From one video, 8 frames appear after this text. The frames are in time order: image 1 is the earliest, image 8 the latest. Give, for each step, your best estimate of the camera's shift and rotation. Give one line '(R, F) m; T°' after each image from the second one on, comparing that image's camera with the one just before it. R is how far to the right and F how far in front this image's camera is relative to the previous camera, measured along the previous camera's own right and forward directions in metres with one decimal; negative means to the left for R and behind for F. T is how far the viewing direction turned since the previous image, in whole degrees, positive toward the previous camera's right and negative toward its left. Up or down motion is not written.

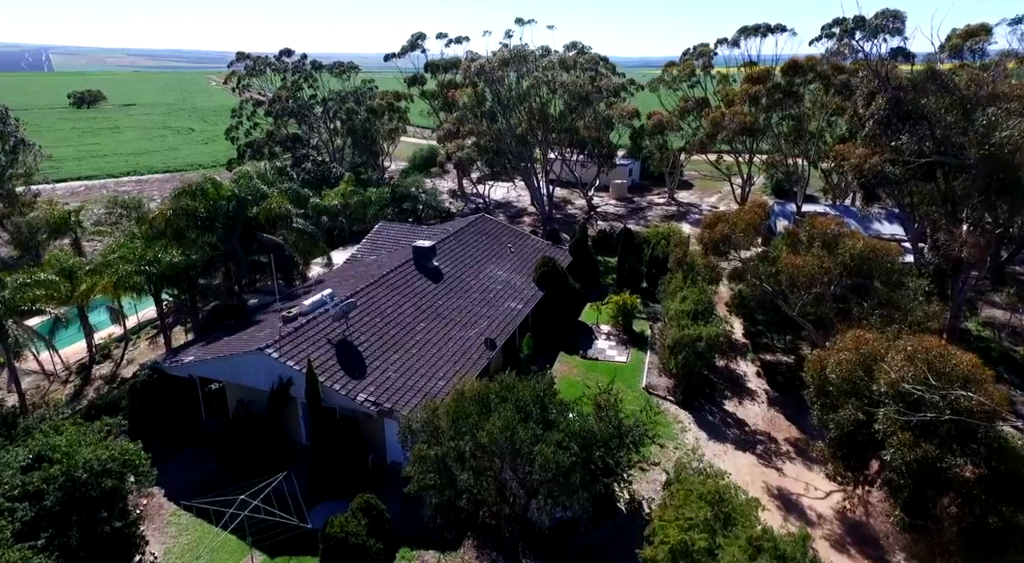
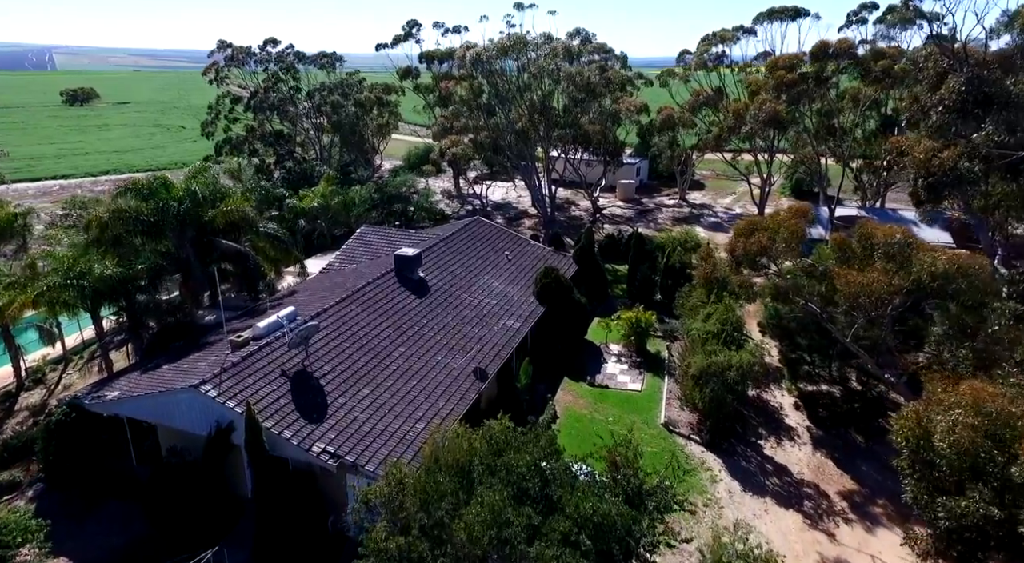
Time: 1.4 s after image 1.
(+0.2, +3.7) m; 0°
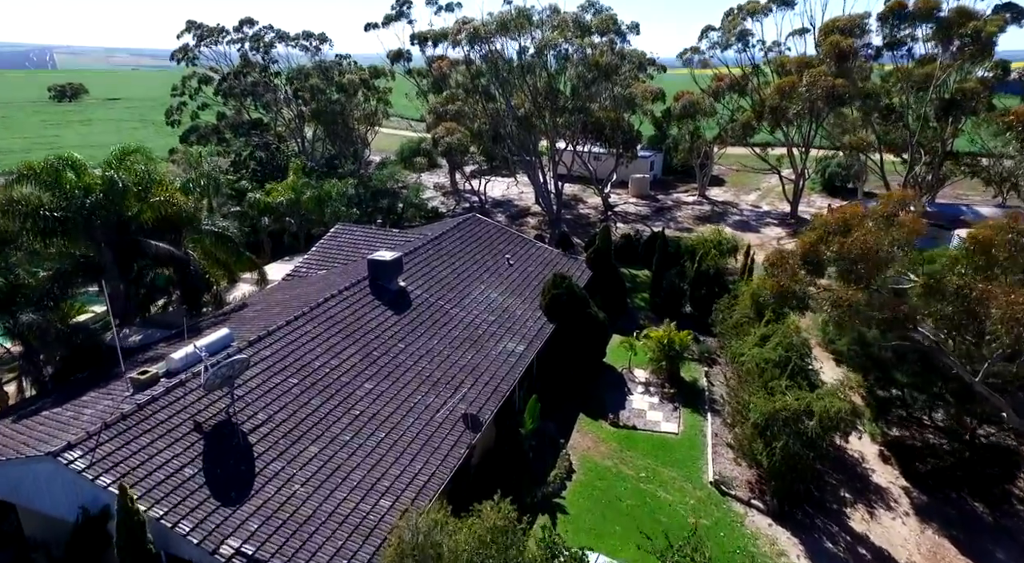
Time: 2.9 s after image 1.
(0.0, +4.9) m; 0°
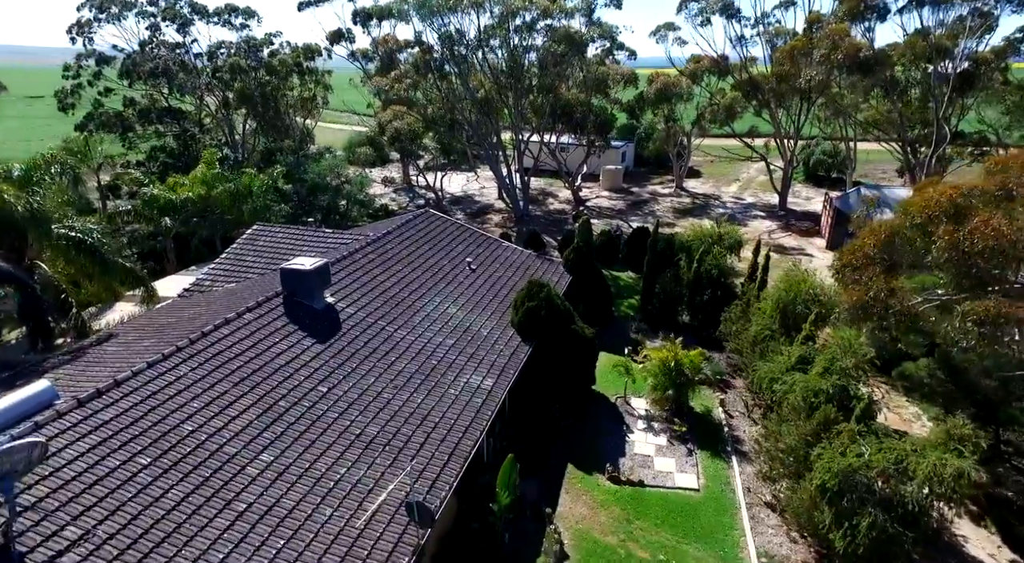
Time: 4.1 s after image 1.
(0.0, +4.6) m; +3°
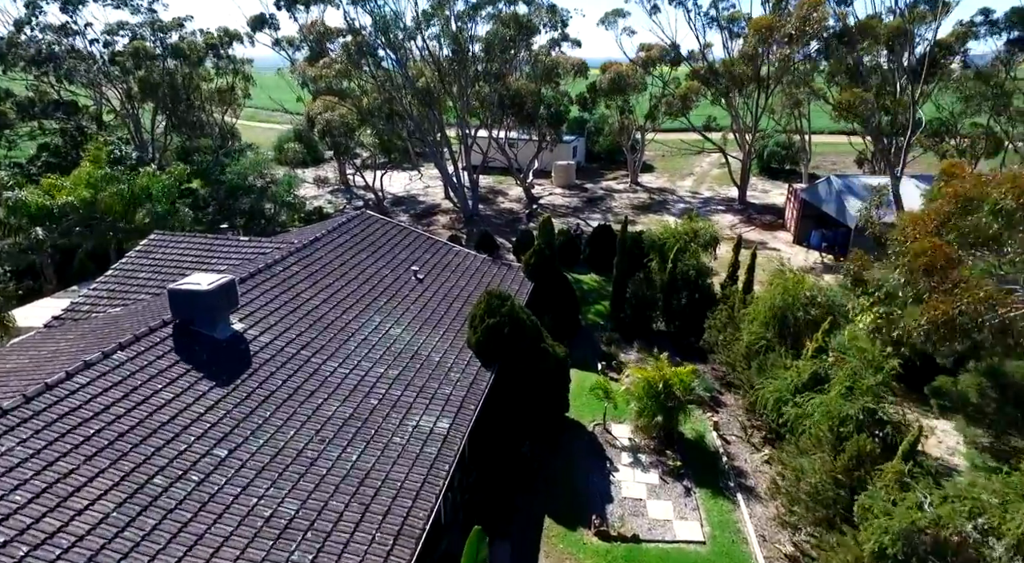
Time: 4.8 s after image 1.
(-0.2, +2.8) m; +4°
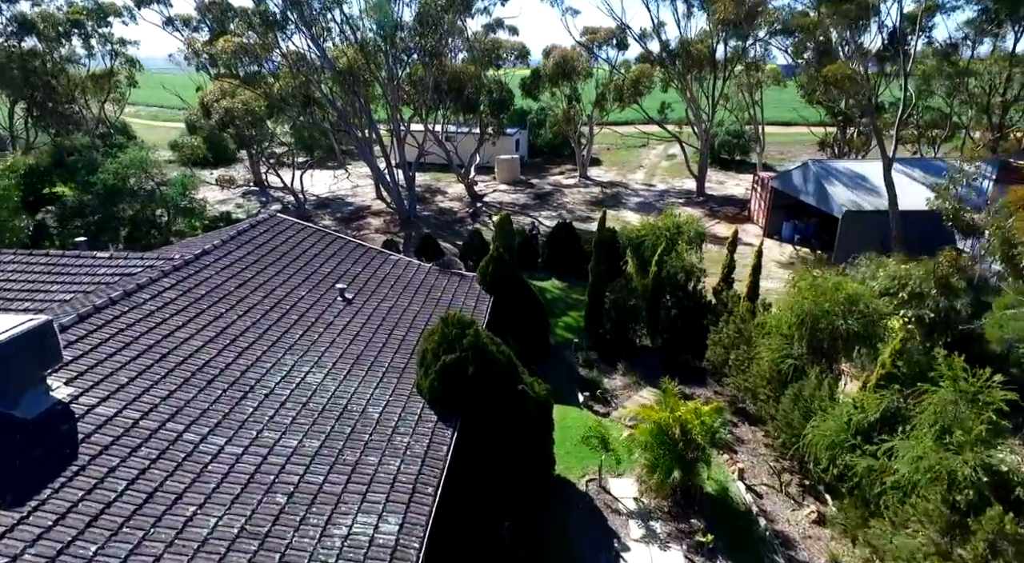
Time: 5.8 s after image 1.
(-0.4, +3.7) m; +5°
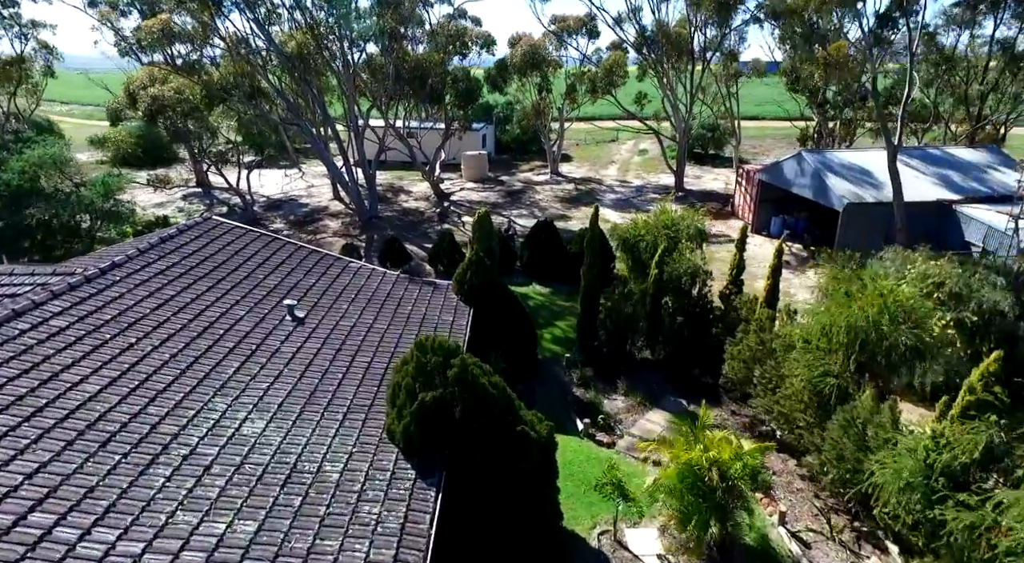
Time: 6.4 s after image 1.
(-0.4, +2.2) m; +3°
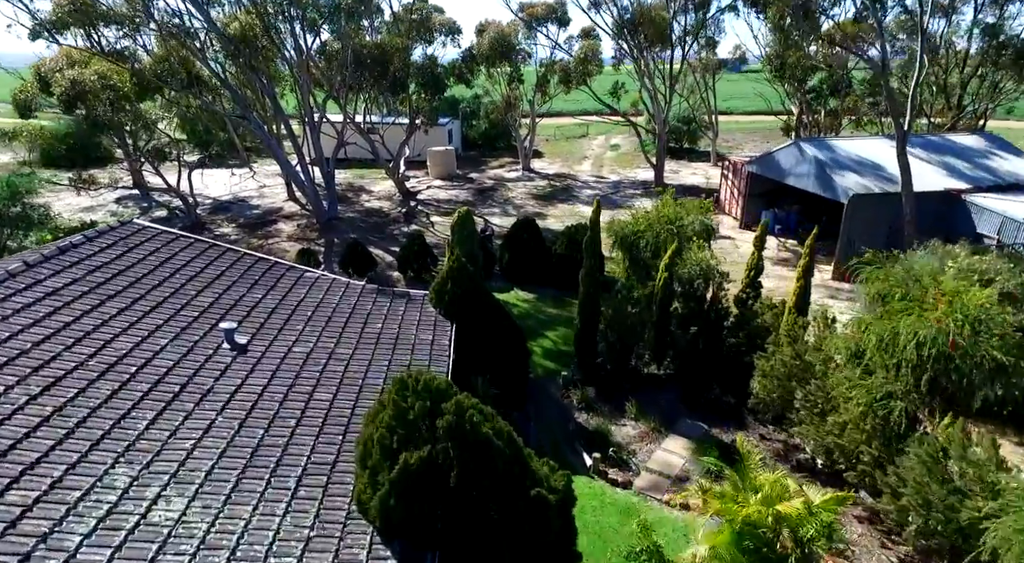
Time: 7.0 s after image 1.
(-0.4, +2.1) m; +3°
